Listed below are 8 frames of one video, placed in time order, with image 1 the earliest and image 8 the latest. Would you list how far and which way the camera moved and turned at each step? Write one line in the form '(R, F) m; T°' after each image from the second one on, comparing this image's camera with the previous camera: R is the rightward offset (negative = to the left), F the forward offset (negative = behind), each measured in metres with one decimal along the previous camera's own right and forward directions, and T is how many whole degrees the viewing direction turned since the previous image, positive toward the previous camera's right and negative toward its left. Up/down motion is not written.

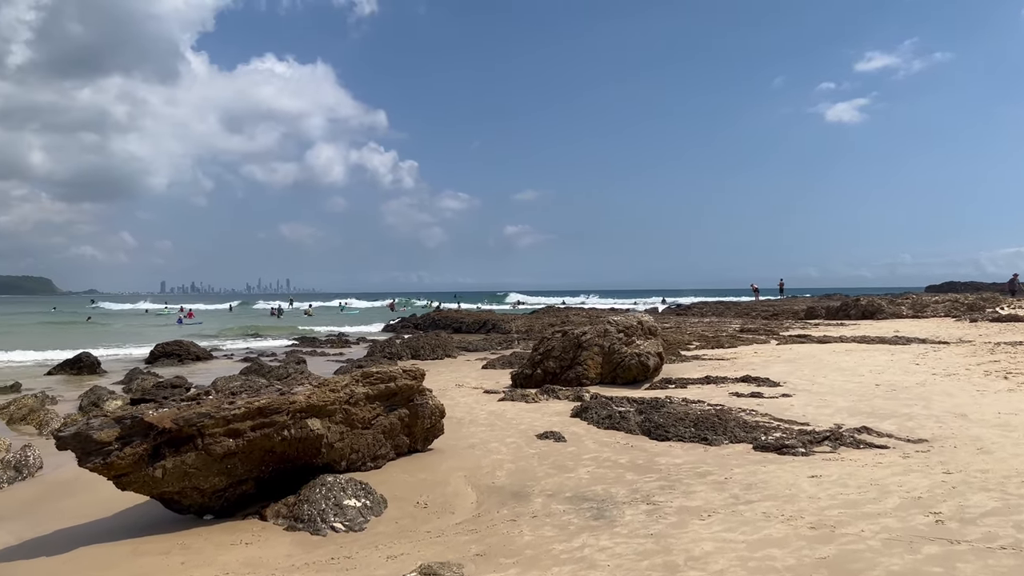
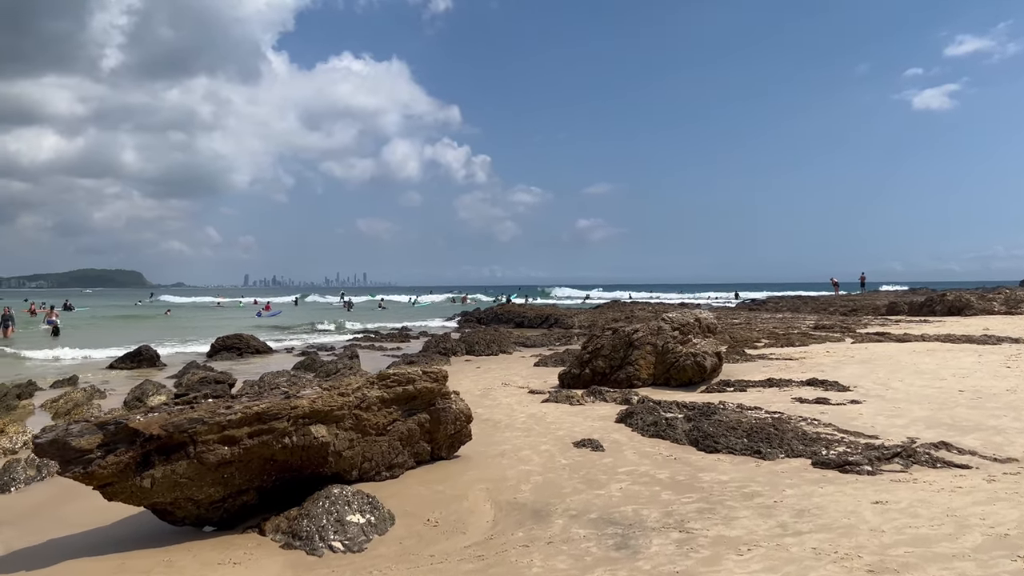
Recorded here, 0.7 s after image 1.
(+0.3, +0.6) m; -5°
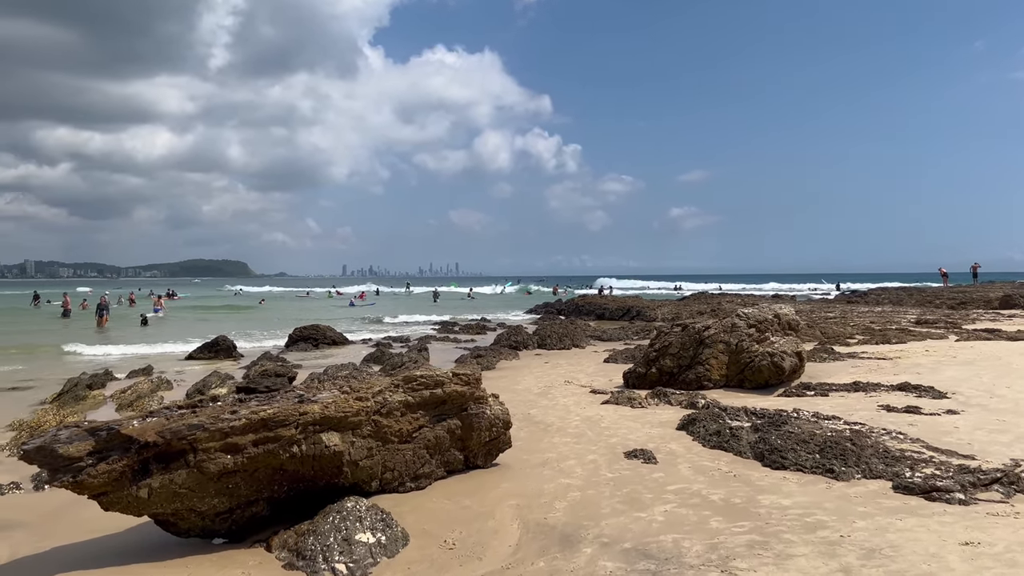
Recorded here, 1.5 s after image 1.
(+0.4, +0.6) m; -6°
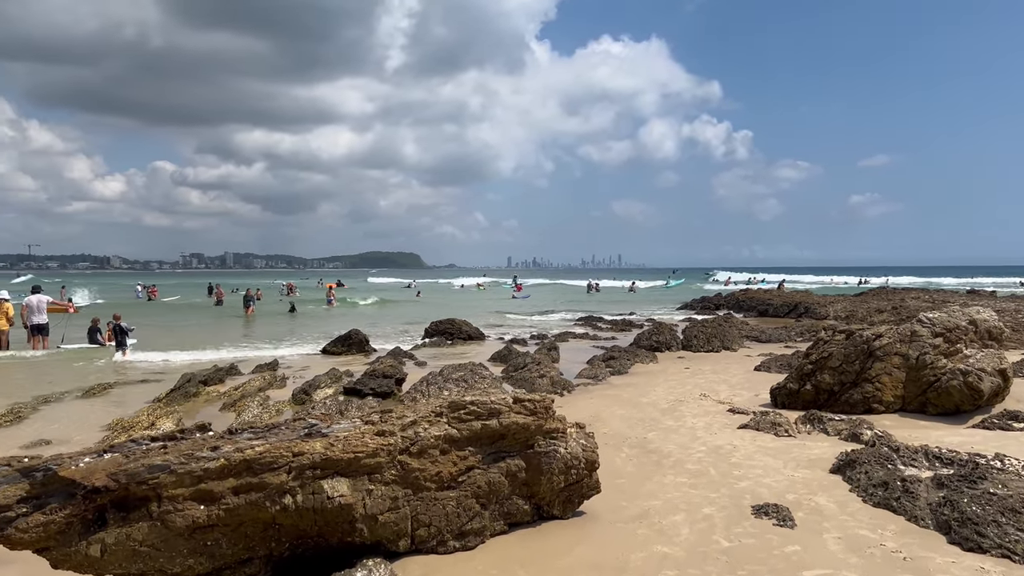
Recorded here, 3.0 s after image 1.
(+0.5, +1.5) m; -11°
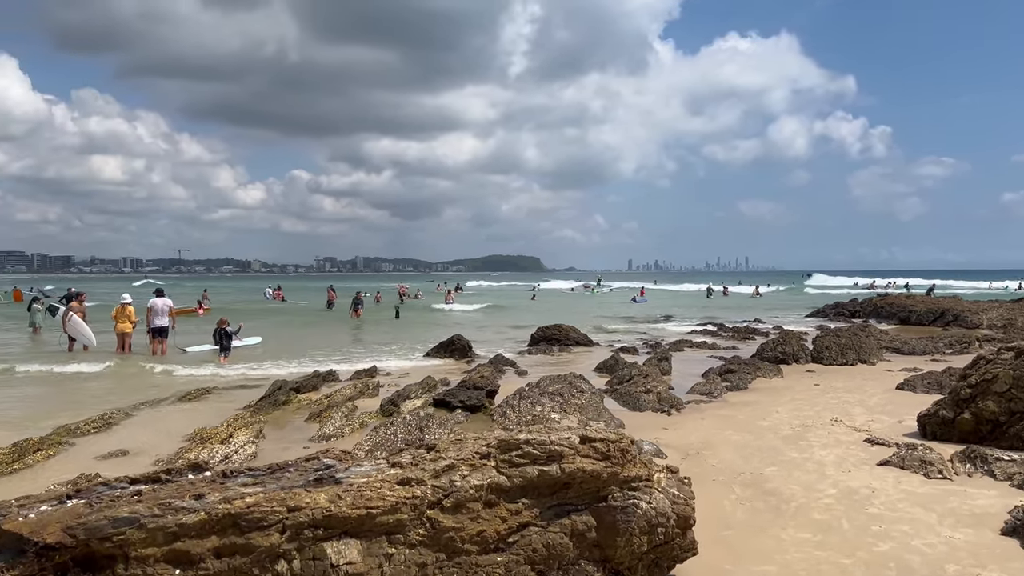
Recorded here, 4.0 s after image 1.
(+0.2, +1.0) m; -8°
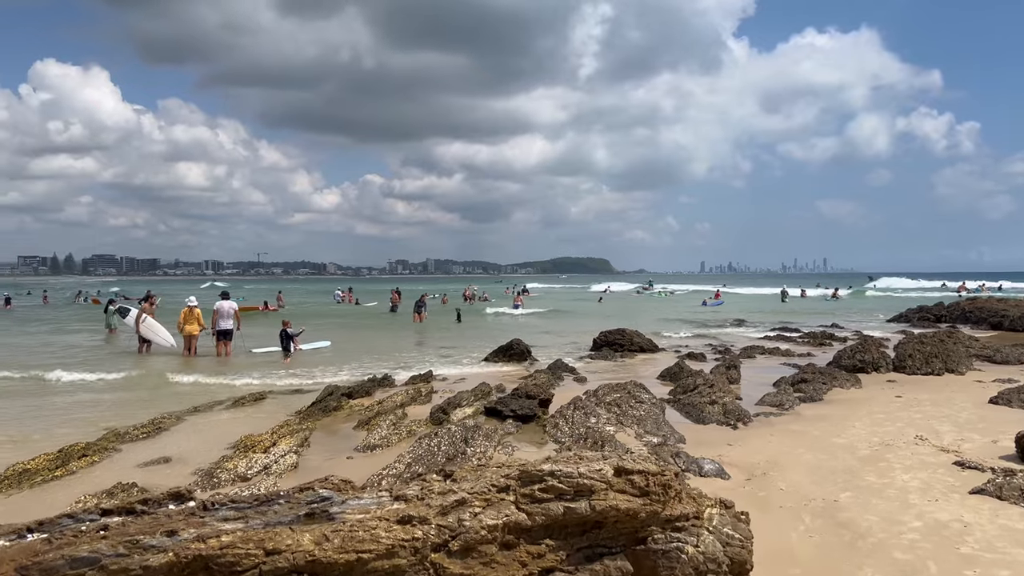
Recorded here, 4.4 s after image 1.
(+0.2, +0.5) m; -5°
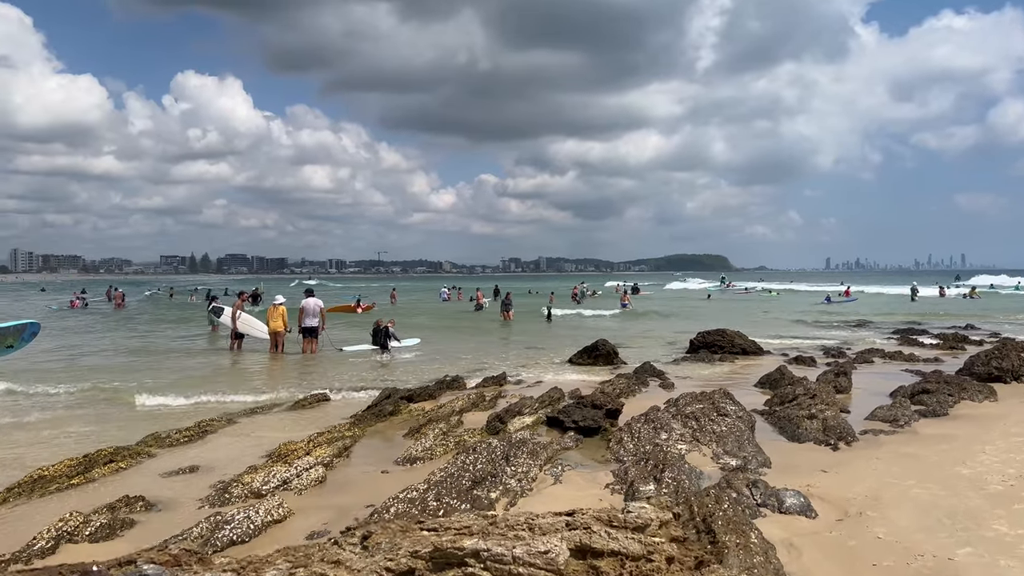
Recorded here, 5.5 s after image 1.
(+0.5, +1.1) m; -8°
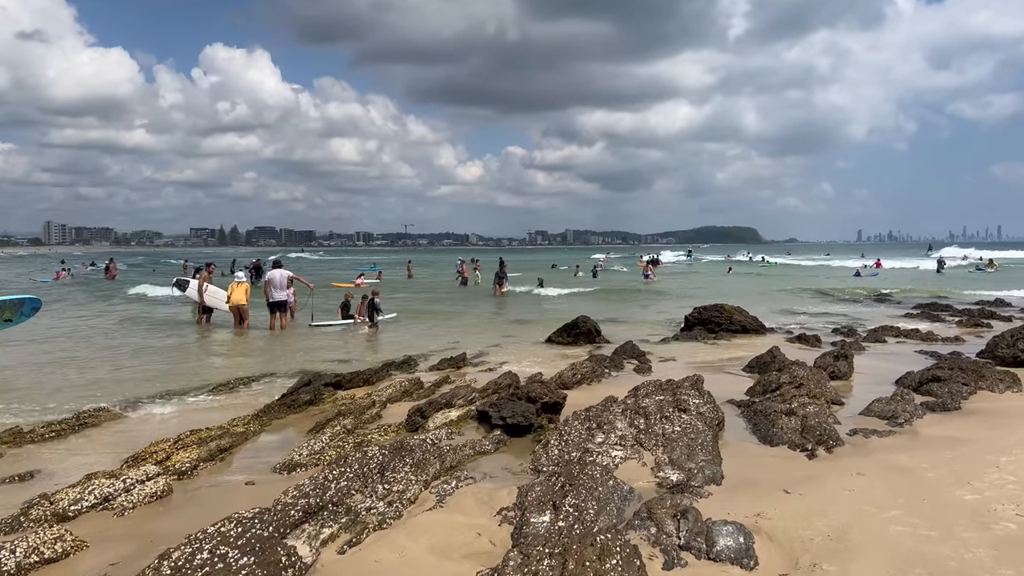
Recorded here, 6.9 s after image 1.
(+1.0, +1.5) m; -2°
